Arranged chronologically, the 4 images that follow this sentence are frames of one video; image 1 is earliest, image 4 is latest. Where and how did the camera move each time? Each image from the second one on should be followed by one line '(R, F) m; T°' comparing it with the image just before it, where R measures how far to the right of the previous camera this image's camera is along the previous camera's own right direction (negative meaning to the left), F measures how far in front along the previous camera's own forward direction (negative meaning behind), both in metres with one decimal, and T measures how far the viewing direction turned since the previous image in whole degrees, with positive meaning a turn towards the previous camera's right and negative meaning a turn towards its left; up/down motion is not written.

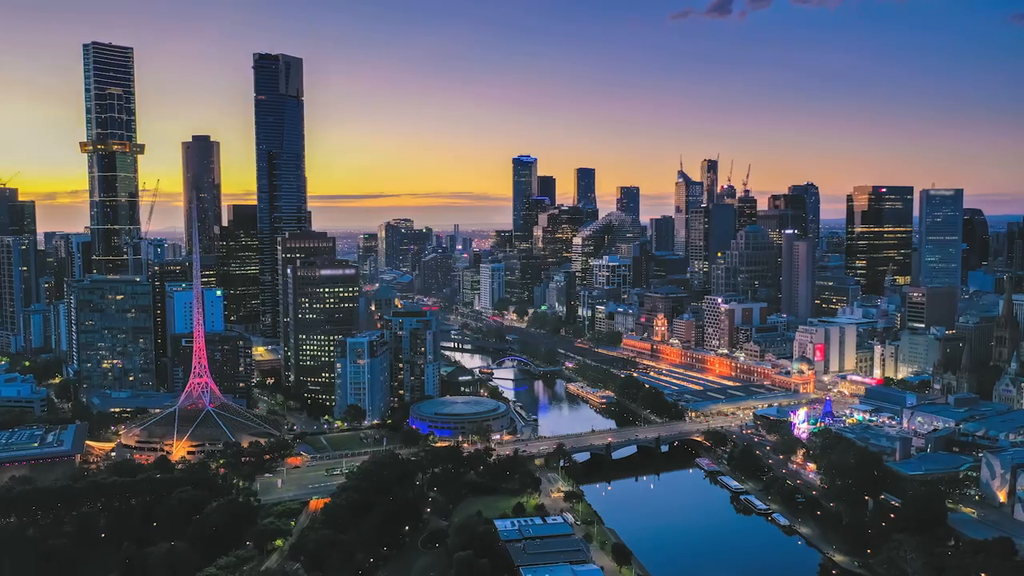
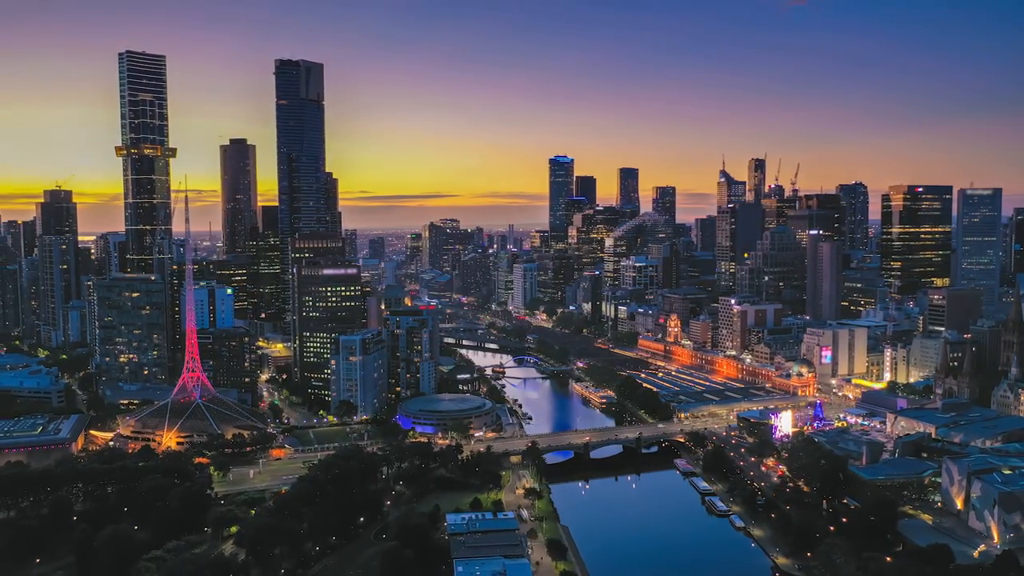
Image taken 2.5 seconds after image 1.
(+3.7, -0.4) m; -4°
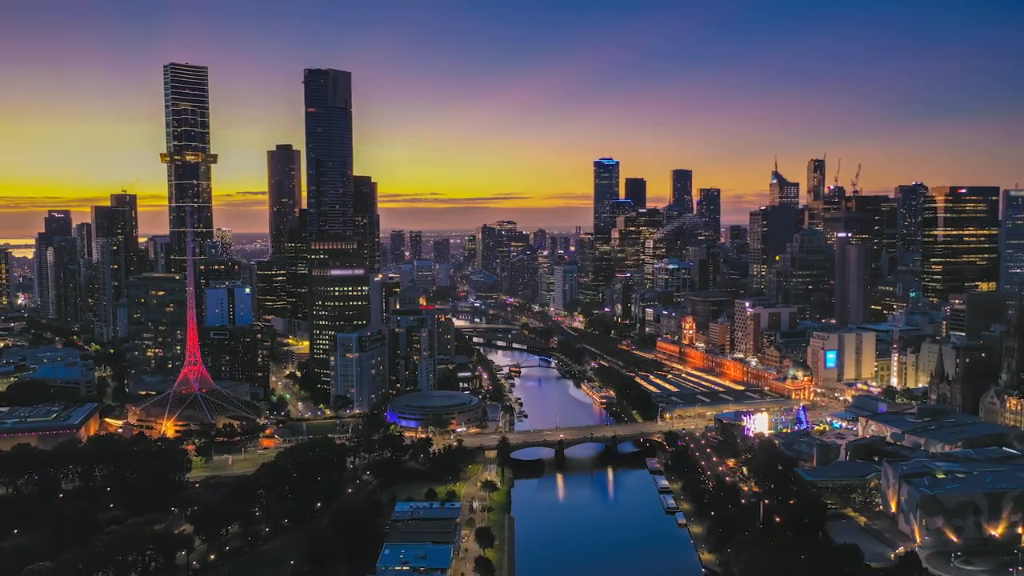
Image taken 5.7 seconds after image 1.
(+4.5, -1.1) m; -5°
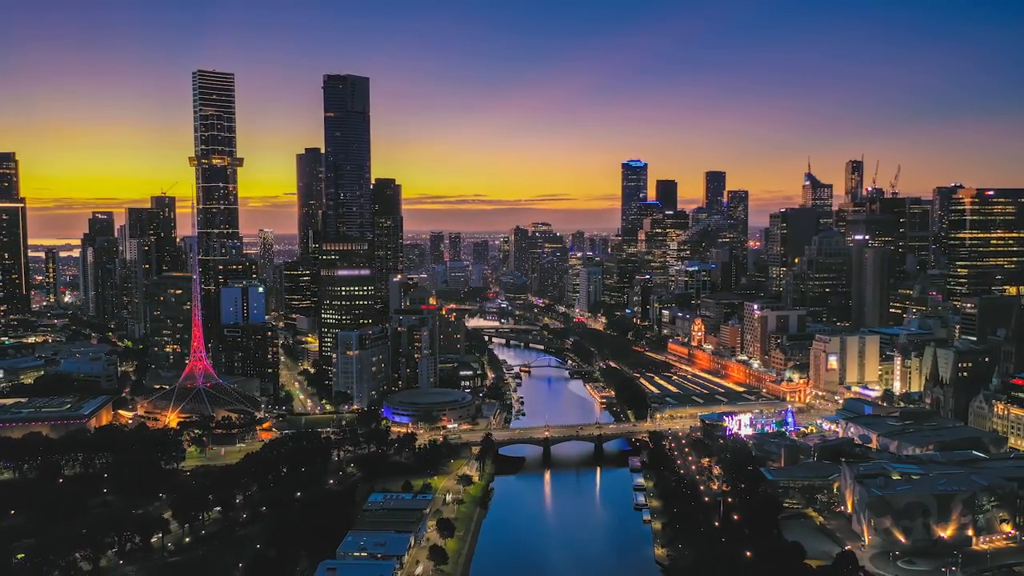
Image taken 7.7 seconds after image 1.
(+2.8, -0.9) m; -3°
